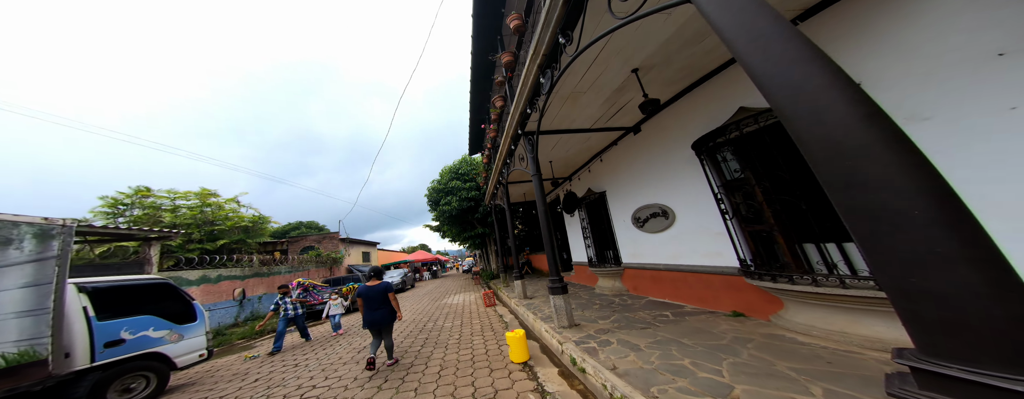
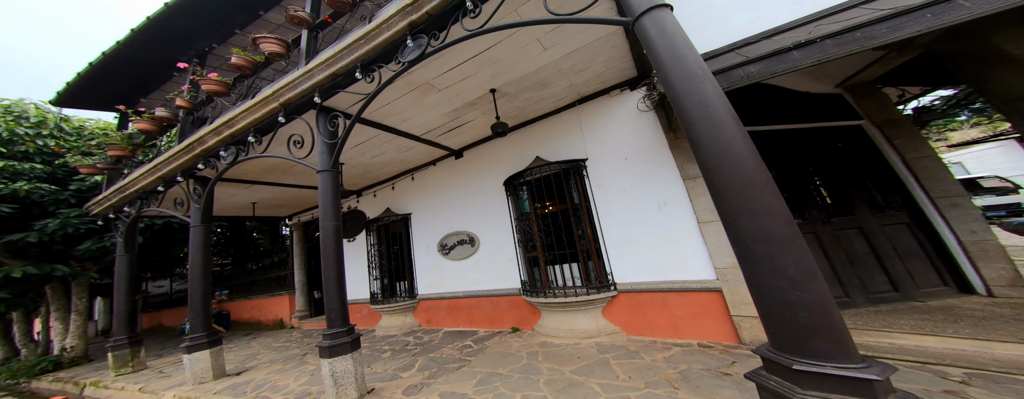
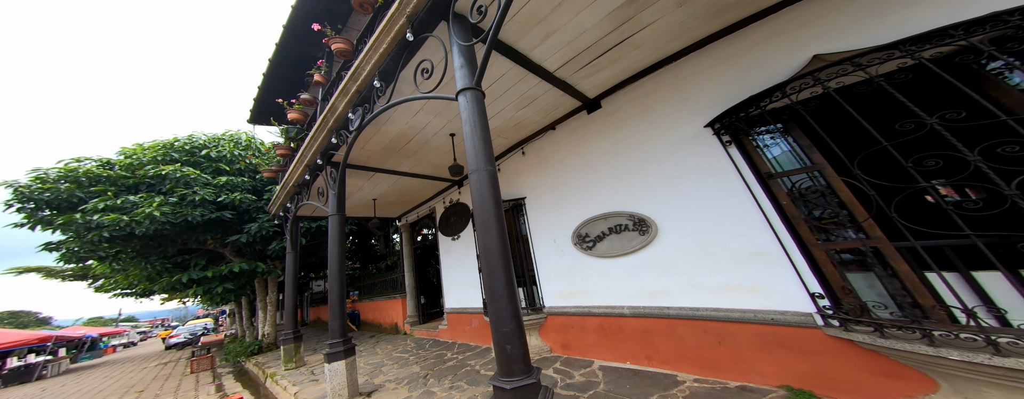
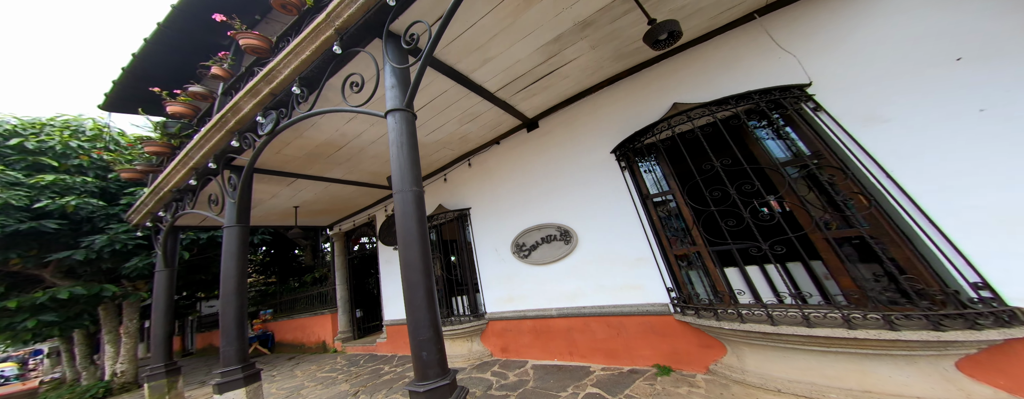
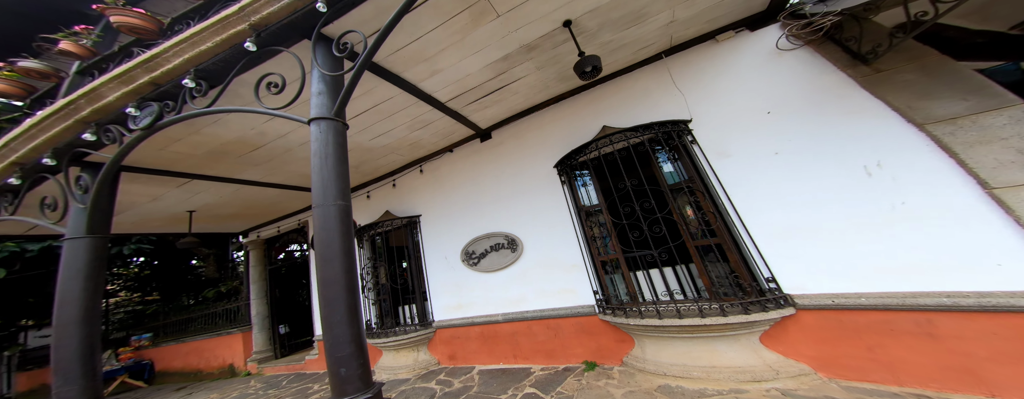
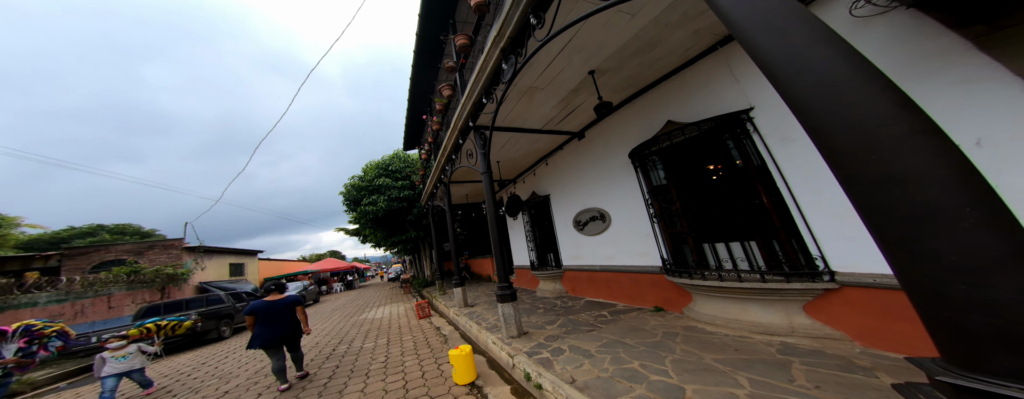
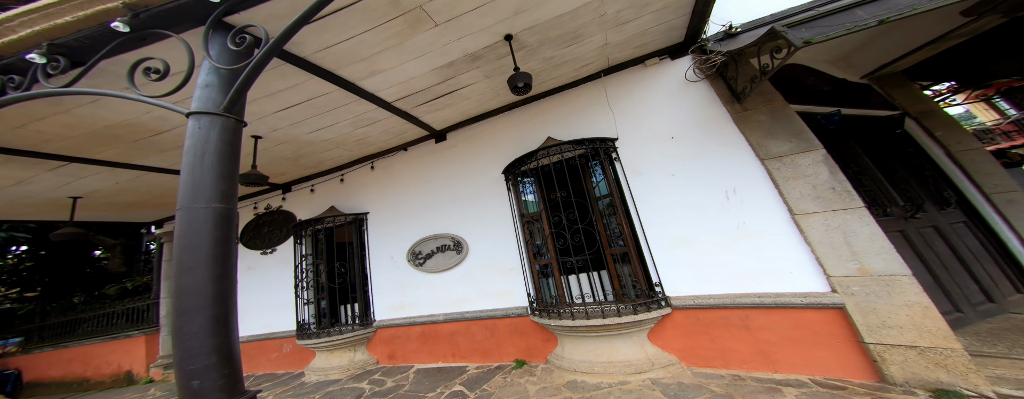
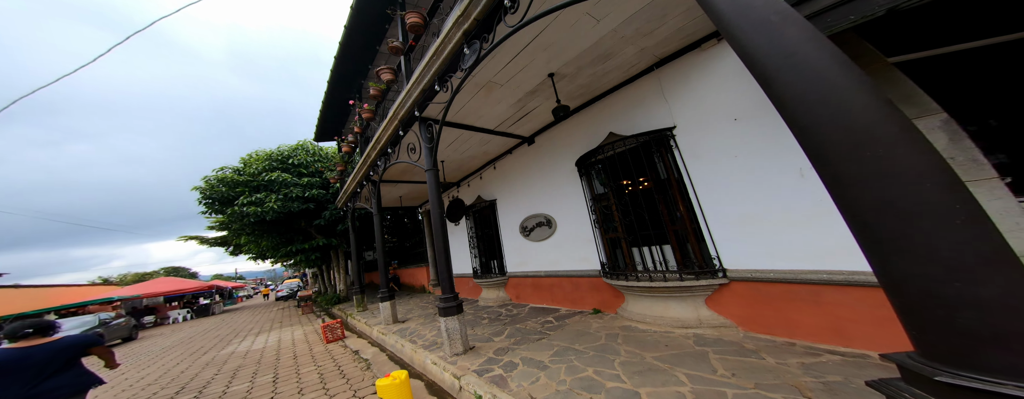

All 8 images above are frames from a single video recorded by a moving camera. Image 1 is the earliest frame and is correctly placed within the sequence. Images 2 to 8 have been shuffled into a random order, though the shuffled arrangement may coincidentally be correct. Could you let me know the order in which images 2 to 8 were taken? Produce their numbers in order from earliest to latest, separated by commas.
6, 8, 2, 7, 5, 4, 3
